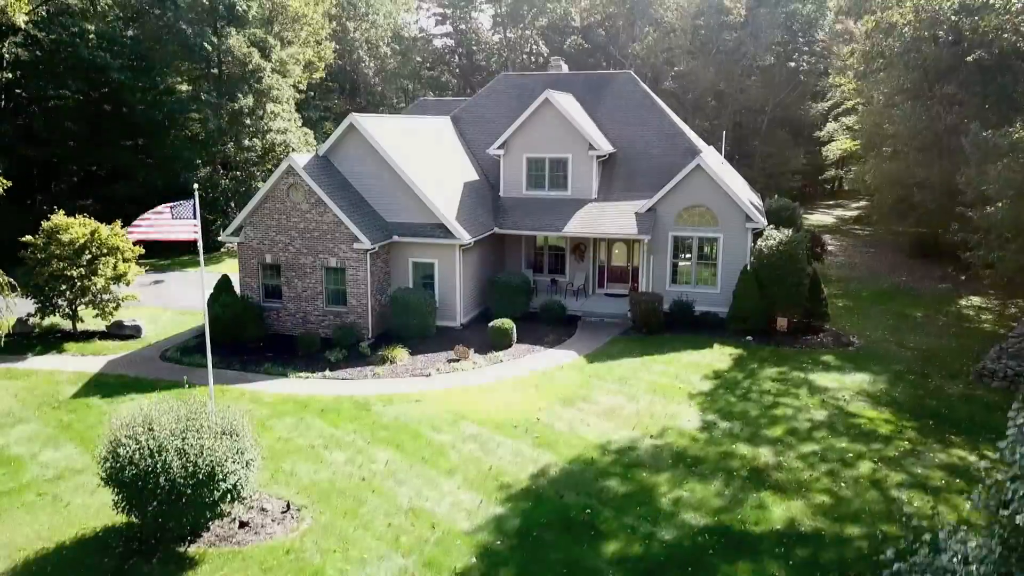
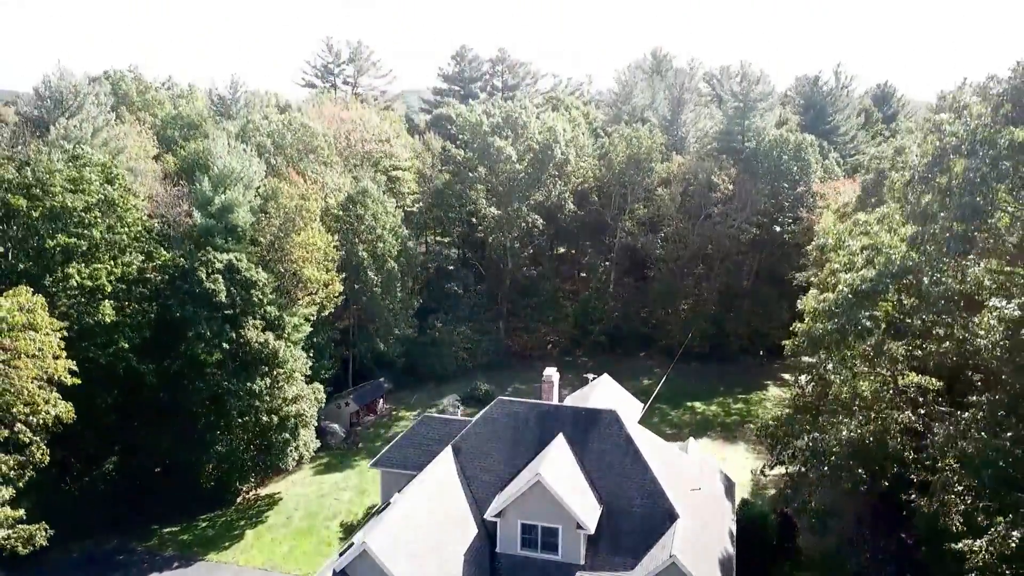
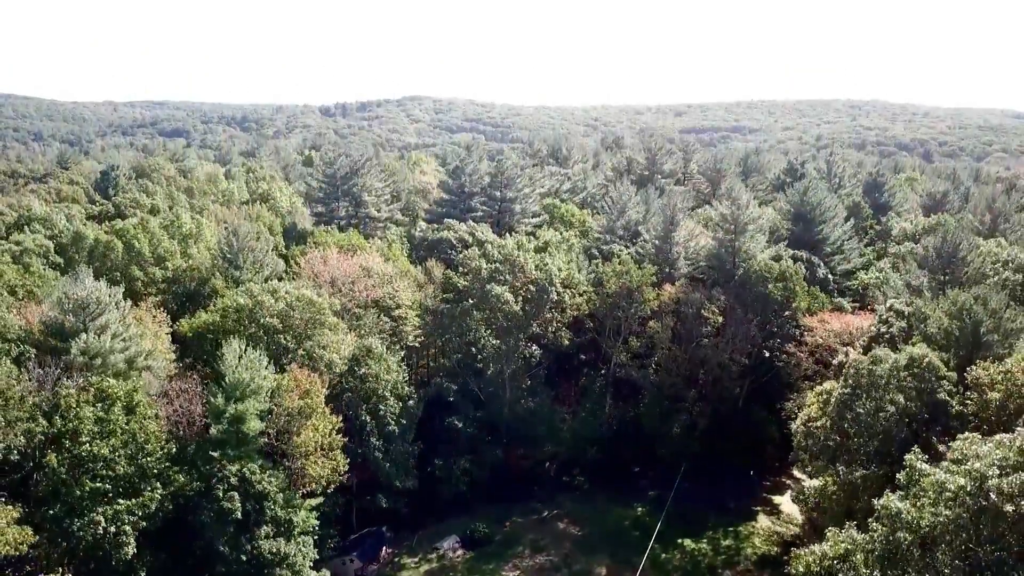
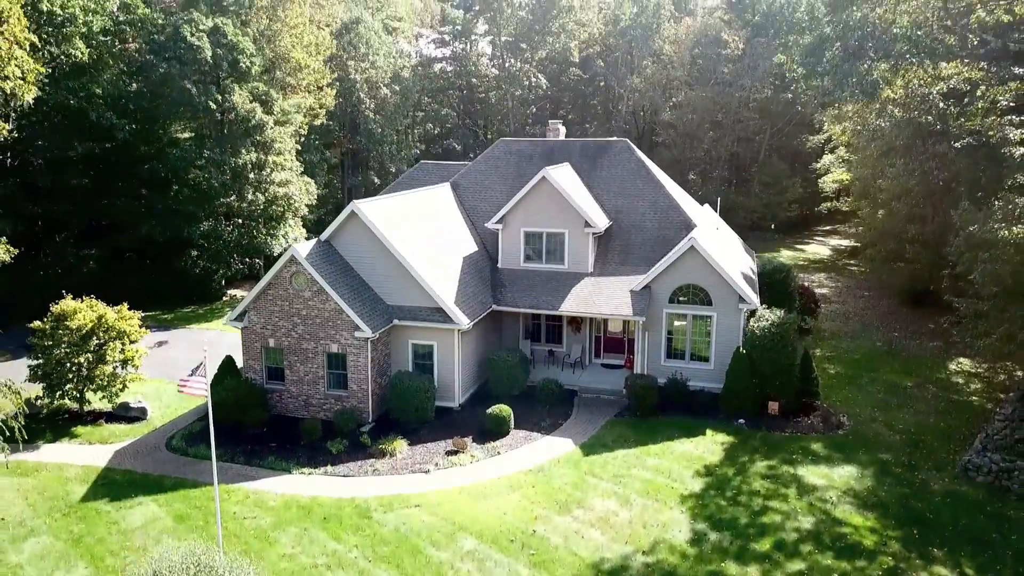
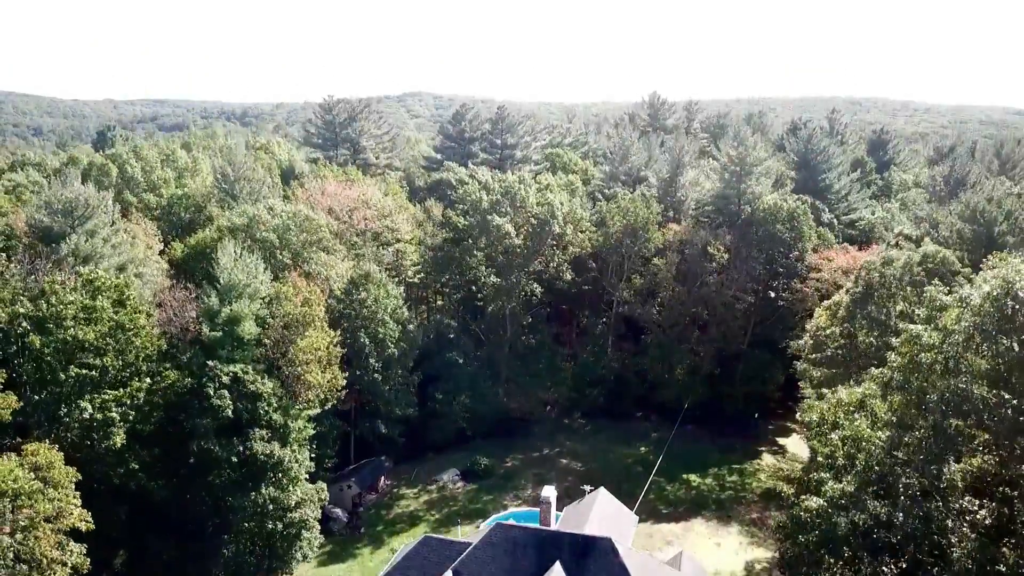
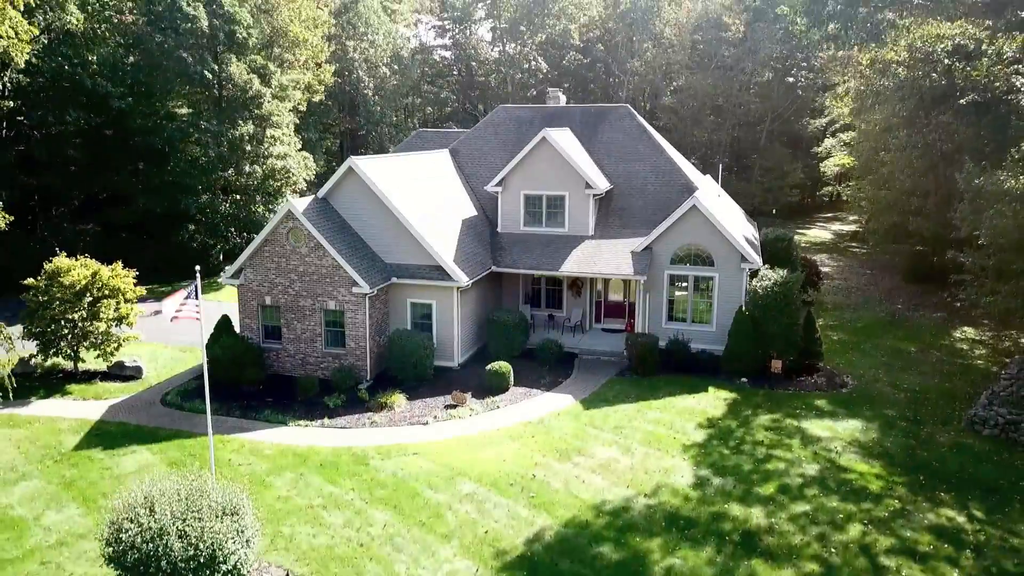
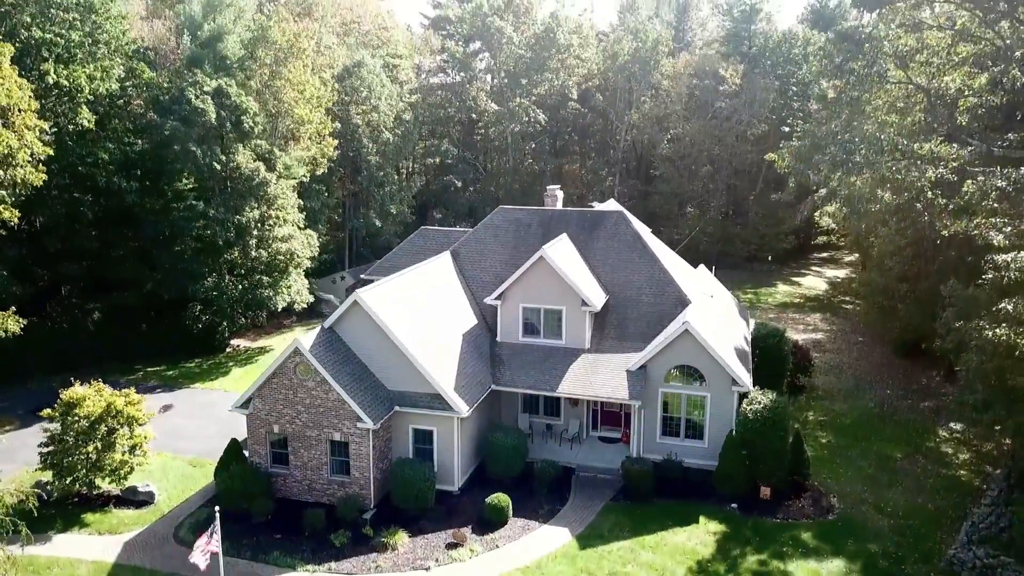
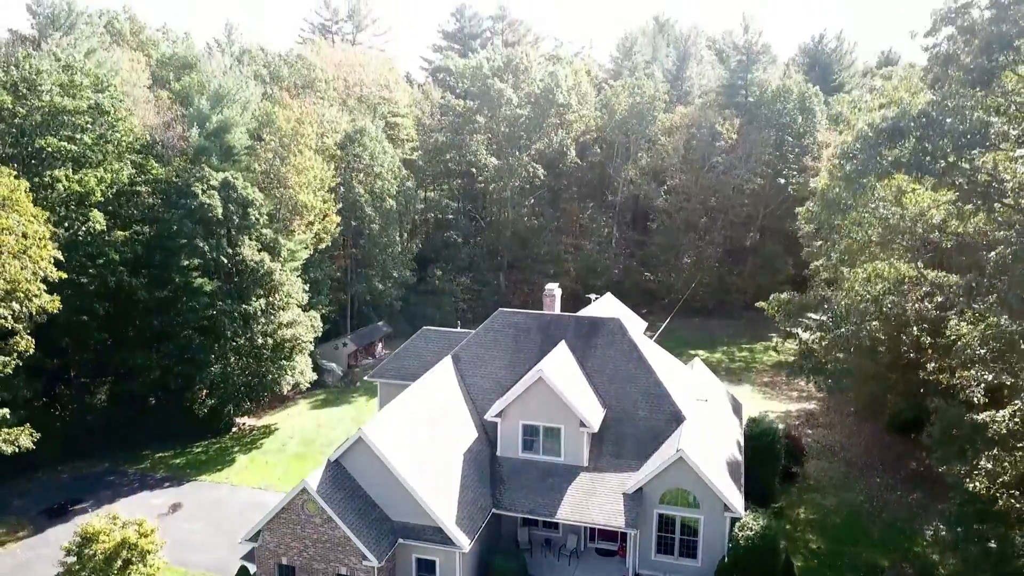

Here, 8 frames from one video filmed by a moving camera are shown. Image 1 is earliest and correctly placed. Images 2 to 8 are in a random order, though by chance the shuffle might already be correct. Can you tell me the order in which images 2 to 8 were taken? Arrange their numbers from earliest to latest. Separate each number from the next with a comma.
6, 4, 7, 8, 2, 5, 3
